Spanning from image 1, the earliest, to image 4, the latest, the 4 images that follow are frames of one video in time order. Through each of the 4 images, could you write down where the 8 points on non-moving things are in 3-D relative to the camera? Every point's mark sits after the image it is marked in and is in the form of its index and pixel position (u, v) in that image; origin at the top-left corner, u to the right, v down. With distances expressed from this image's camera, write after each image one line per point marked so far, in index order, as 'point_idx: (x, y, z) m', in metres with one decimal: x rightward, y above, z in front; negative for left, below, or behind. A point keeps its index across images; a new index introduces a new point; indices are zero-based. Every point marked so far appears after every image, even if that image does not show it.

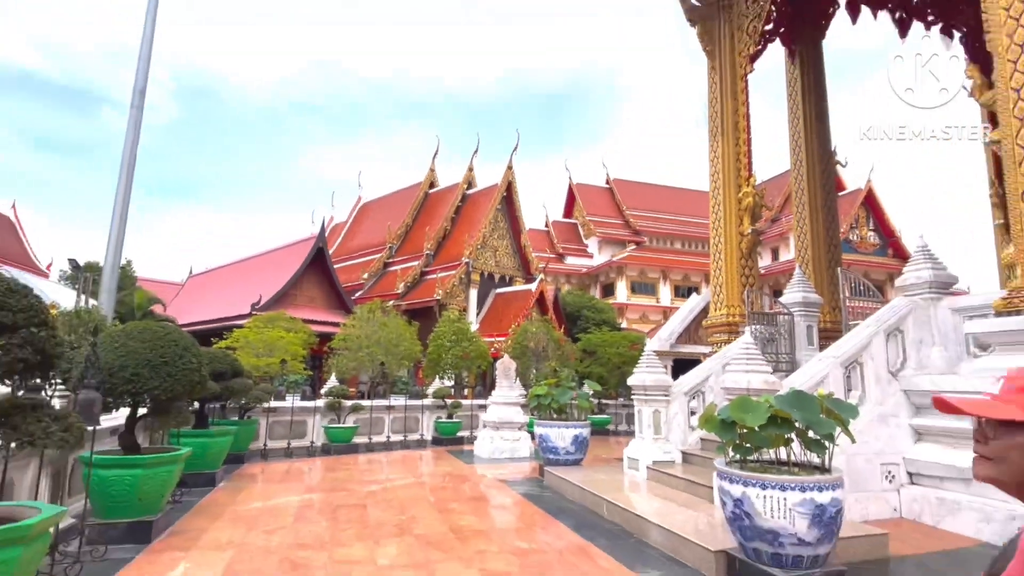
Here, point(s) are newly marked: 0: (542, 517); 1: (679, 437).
0: (+0.3, -2.7, +5.5) m
1: (+2.0, -1.8, +5.9) m
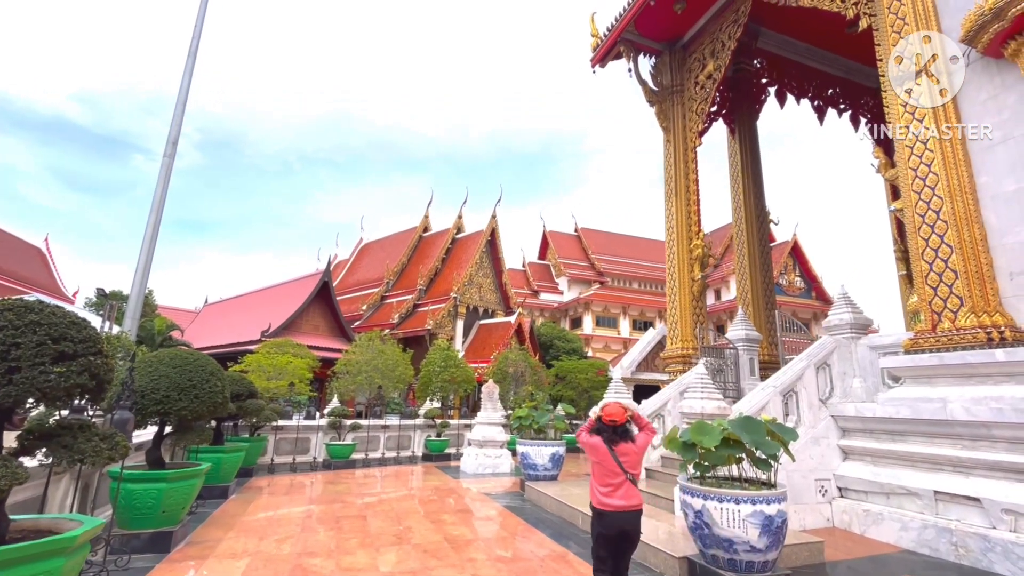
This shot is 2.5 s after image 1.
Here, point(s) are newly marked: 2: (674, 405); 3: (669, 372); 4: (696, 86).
0: (+0.2, -3.1, +6.2) m
1: (+1.9, -2.3, +6.7) m
2: (+2.6, -1.9, +7.7) m
3: (+3.2, -1.7, +9.9) m
4: (+4.1, +4.5, +10.6) m
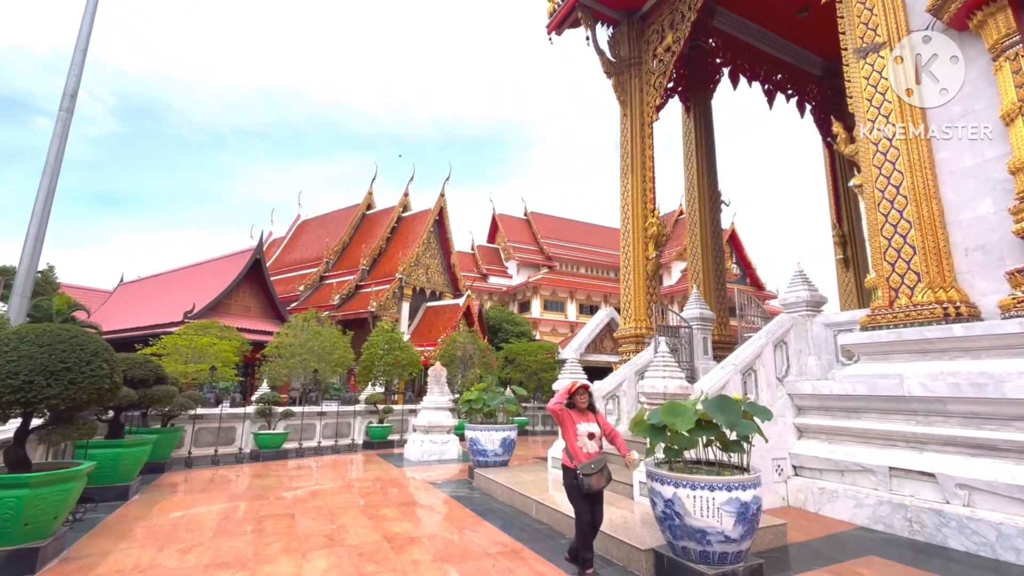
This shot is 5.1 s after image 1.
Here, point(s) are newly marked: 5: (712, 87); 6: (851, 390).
0: (-0.5, -2.8, +5.7) m
1: (+1.2, -2.0, +6.3) m
2: (+1.8, -1.5, +7.4) m
3: (+2.2, -1.3, +9.6) m
4: (+3.1, +4.9, +10.2) m
5: (+5.1, +5.1, +11.9) m
6: (+4.0, -1.2, +5.6) m
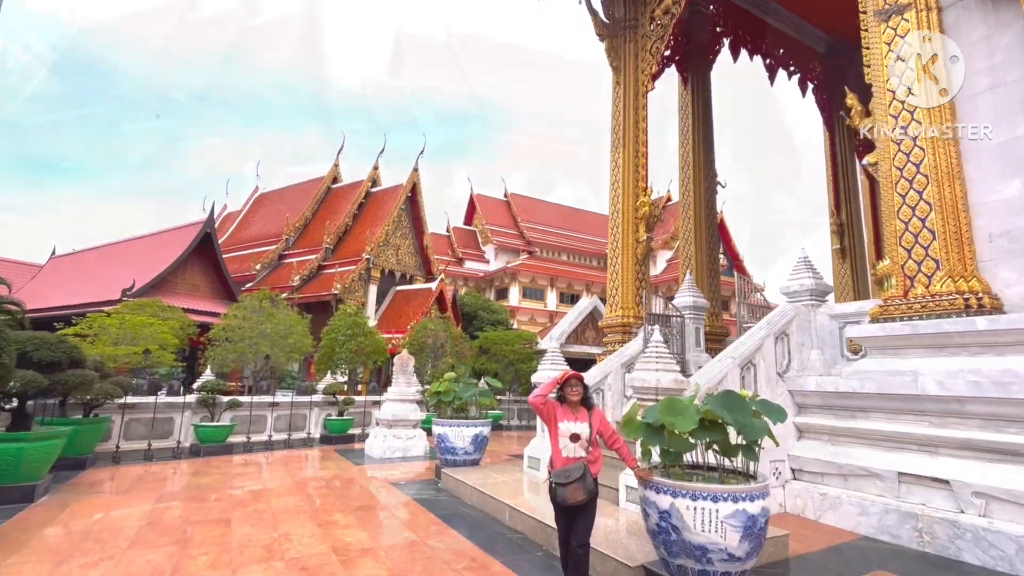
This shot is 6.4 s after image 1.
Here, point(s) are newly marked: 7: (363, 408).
0: (-0.8, -2.6, +5.1) m
1: (+0.9, -1.8, +5.7) m
2: (+1.5, -1.3, +6.8) m
3: (+1.8, -1.1, +9.1) m
4: (+2.8, +5.2, +9.6) m
5: (+4.7, +5.3, +11.4) m
6: (+3.7, -1.1, +5.1) m
7: (-3.7, -3.2, +12.6) m
